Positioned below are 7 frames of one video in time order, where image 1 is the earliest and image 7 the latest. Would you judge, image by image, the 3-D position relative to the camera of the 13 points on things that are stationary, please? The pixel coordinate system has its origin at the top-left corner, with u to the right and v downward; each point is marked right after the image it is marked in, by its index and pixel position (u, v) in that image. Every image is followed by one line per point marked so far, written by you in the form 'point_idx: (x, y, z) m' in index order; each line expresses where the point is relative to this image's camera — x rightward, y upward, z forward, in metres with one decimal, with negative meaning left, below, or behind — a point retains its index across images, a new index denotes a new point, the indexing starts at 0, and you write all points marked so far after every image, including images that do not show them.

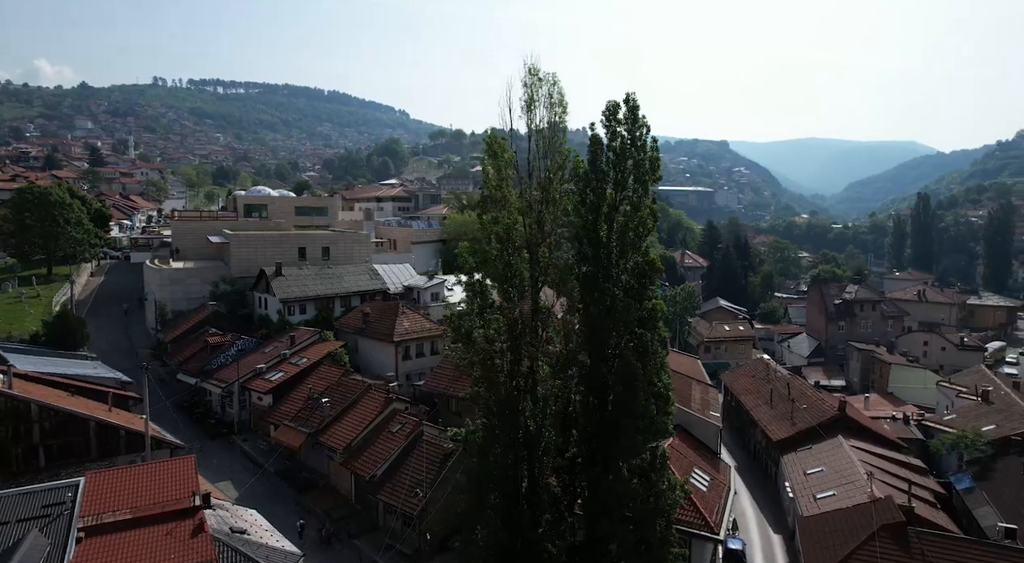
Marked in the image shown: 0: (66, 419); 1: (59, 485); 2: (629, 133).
0: (-10.1, -3.1, +14.4) m
1: (-7.9, -3.6, +11.1) m
2: (+2.0, +2.6, +10.8) m
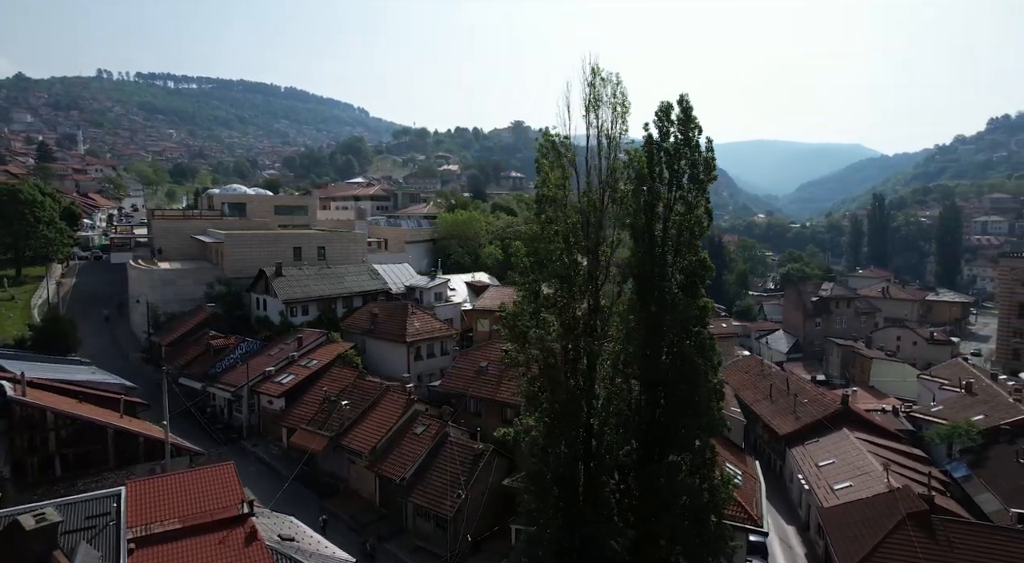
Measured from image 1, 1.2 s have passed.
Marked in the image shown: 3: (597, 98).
0: (-9.3, -3.2, +13.8) m
1: (-6.9, -3.6, +10.6) m
2: (+3.0, +2.6, +11.0) m
3: (+1.5, +3.0, +10.5) m
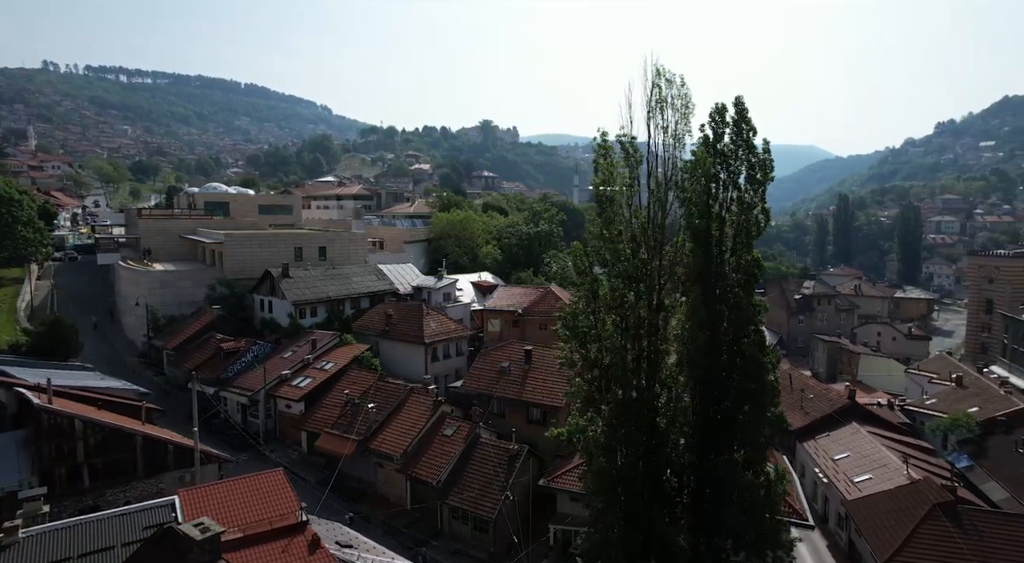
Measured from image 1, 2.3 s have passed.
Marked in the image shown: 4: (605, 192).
0: (-8.4, -3.2, +13.3) m
1: (-5.8, -3.6, +10.2) m
2: (+4.0, +2.6, +11.1) m
3: (+2.5, +3.0, +10.6) m
4: (+1.6, +1.6, +11.2) m
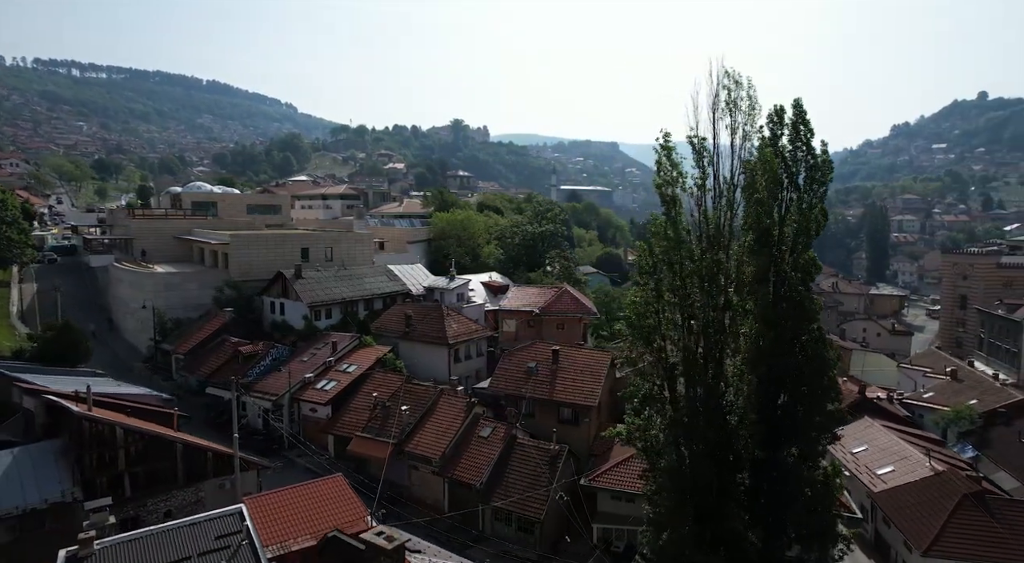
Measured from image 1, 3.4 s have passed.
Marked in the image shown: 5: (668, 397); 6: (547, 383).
0: (-7.3, -3.3, +12.8) m
1: (-4.6, -3.7, +9.9) m
2: (+5.2, +2.6, +11.4) m
3: (+3.7, +3.0, +10.7) m
4: (+2.8, +1.6, +11.3) m
5: (+2.9, -2.1, +11.5) m
6: (+1.0, -2.9, +17.8) m
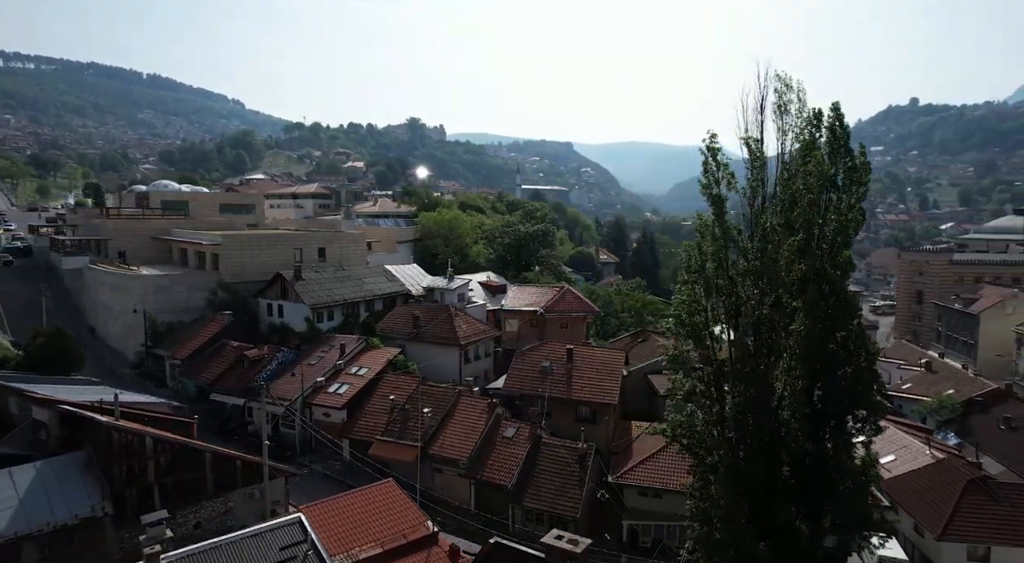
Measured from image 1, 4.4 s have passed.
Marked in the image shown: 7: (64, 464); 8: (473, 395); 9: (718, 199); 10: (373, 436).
0: (-6.5, -3.3, +12.3) m
1: (-3.5, -3.7, +9.6) m
2: (+6.1, +2.7, +11.8) m
3: (+4.6, +3.1, +11.0) m
4: (+3.7, +1.6, +11.5) m
5: (+3.8, -2.1, +11.7) m
6: (+1.5, -2.9, +17.9) m
7: (-8.2, -3.3, +11.5) m
8: (-1.0, -3.1, +17.2) m
9: (+3.8, +1.5, +11.5) m
10: (-3.6, -4.0, +16.4) m
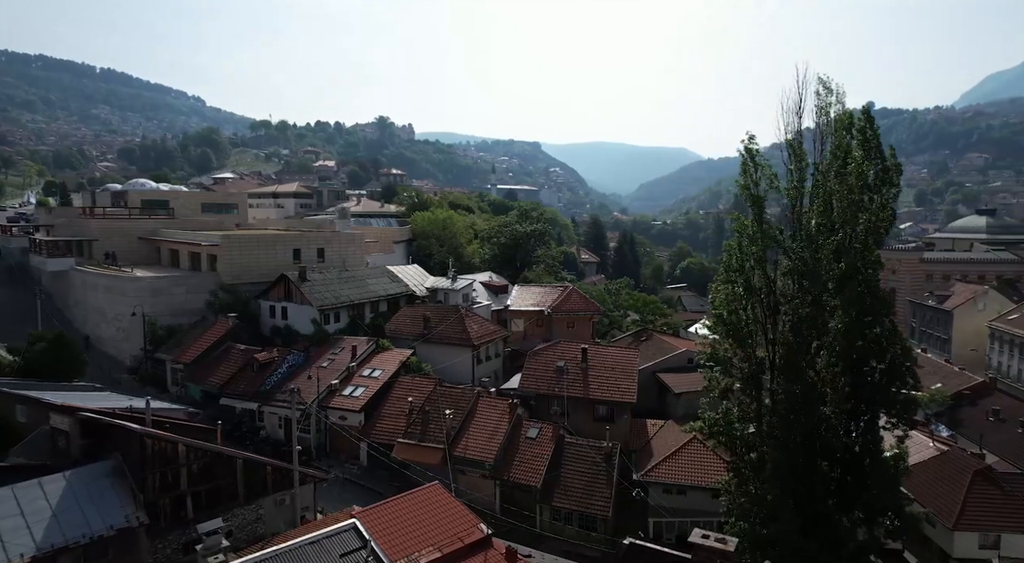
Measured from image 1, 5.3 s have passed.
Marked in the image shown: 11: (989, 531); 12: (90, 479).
0: (-5.7, -3.4, +12.0) m
1: (-2.6, -3.7, +9.4) m
2: (+6.8, +2.7, +12.1) m
3: (+5.4, +3.1, +11.3) m
4: (+4.4, +1.6, +11.7) m
5: (+4.6, -2.1, +11.9) m
6: (+1.9, -2.9, +17.9) m
7: (-7.4, -3.4, +11.1) m
8: (-0.5, -3.1, +17.2) m
9: (+4.6, +1.5, +11.7) m
10: (-3.1, -4.0, +16.2) m
11: (+11.0, -5.8, +14.6) m
12: (-7.3, -3.4, +10.9) m
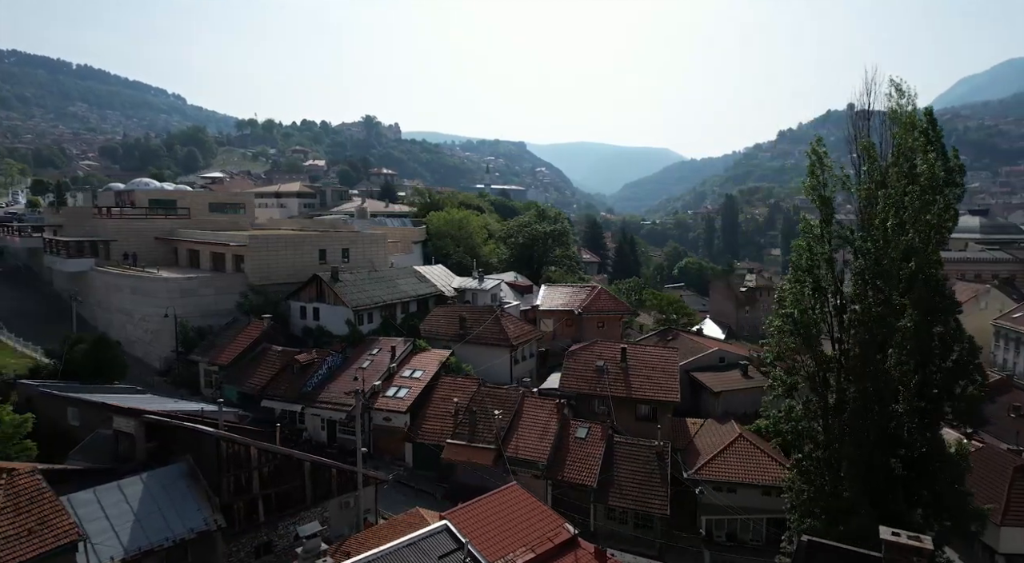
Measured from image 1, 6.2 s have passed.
0: (-4.3, -3.4, +11.8) m
1: (-1.1, -3.7, +9.4) m
2: (+8.2, +2.7, +12.3) m
3: (+6.8, +3.1, +11.4) m
4: (+5.8, +1.6, +11.9) m
5: (+5.9, -2.0, +12.1) m
6: (+3.1, -2.8, +18.0) m
7: (-6.0, -3.4, +10.9) m
8: (+0.7, -3.1, +17.2) m
9: (+5.9, +1.5, +11.9) m
10: (-1.8, -4.0, +16.1) m
11: (+12.3, -5.7, +14.9) m
12: (-5.9, -3.4, +10.7) m
